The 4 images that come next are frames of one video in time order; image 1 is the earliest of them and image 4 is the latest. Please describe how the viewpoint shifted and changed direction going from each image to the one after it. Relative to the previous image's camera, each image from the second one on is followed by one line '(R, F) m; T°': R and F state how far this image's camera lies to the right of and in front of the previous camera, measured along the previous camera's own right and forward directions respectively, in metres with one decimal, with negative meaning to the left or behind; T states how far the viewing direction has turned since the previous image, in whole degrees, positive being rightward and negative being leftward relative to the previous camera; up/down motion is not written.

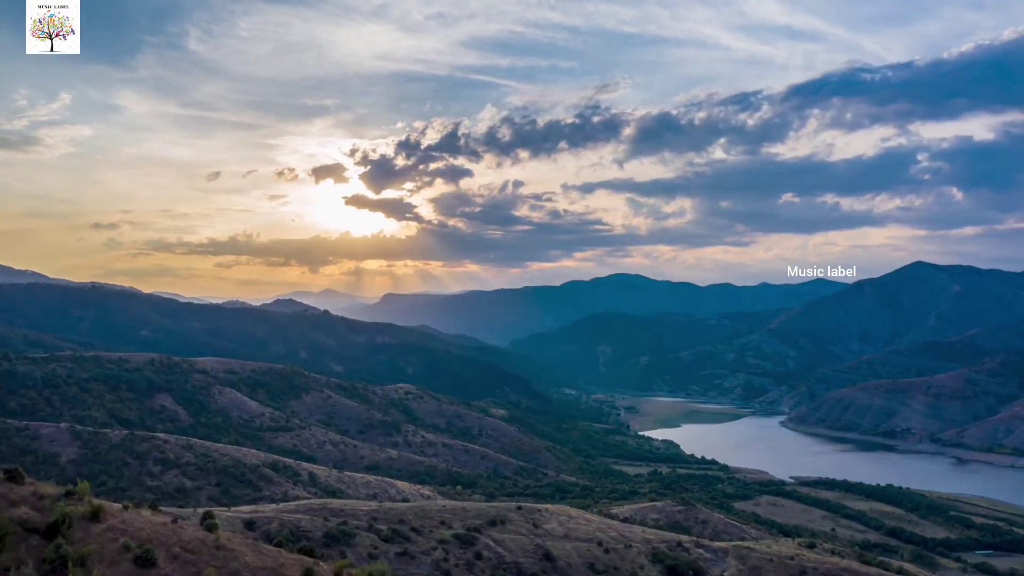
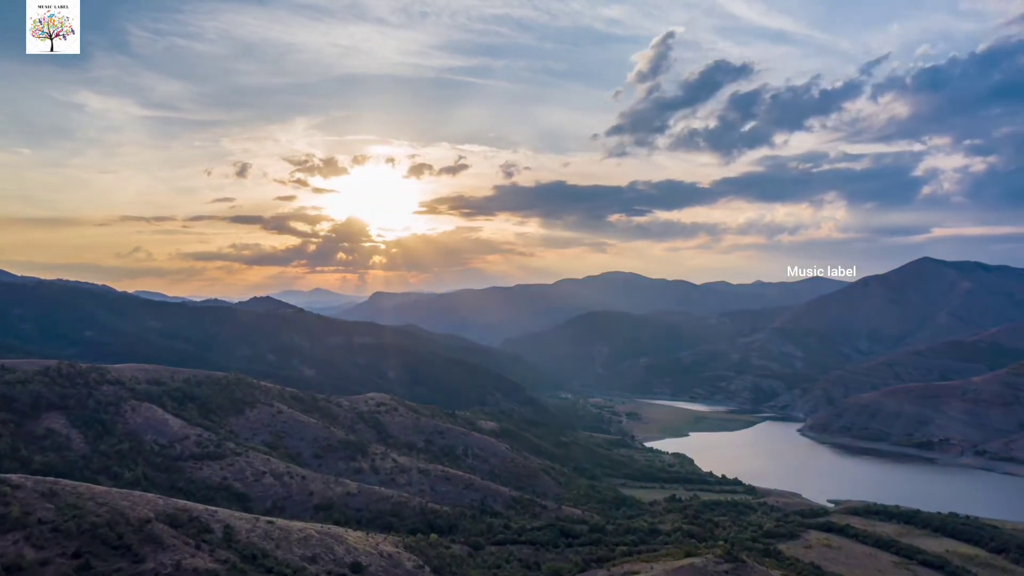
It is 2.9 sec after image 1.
(0.0, +11.8) m; +1°
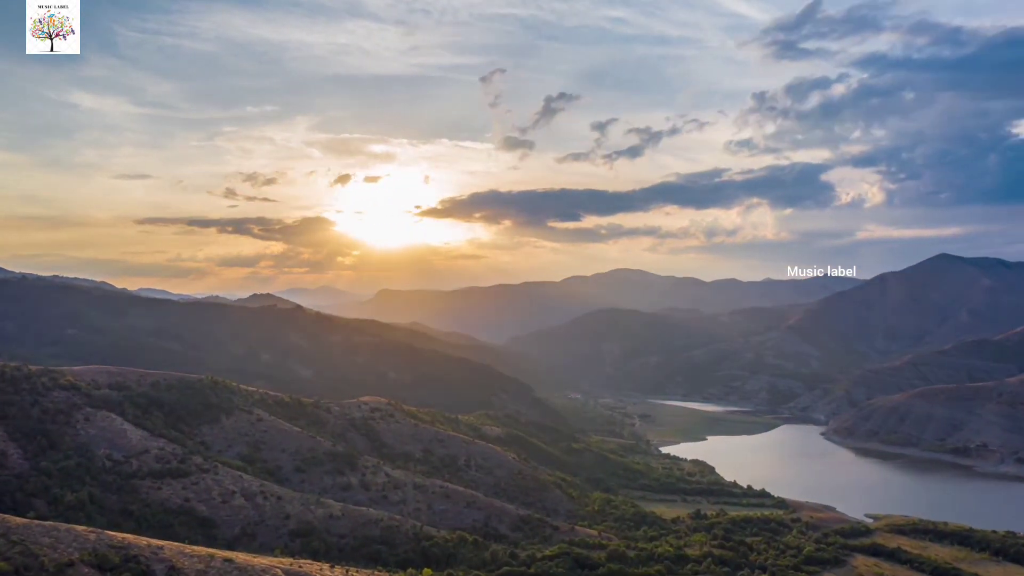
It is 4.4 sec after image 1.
(0.0, +5.9) m; 0°
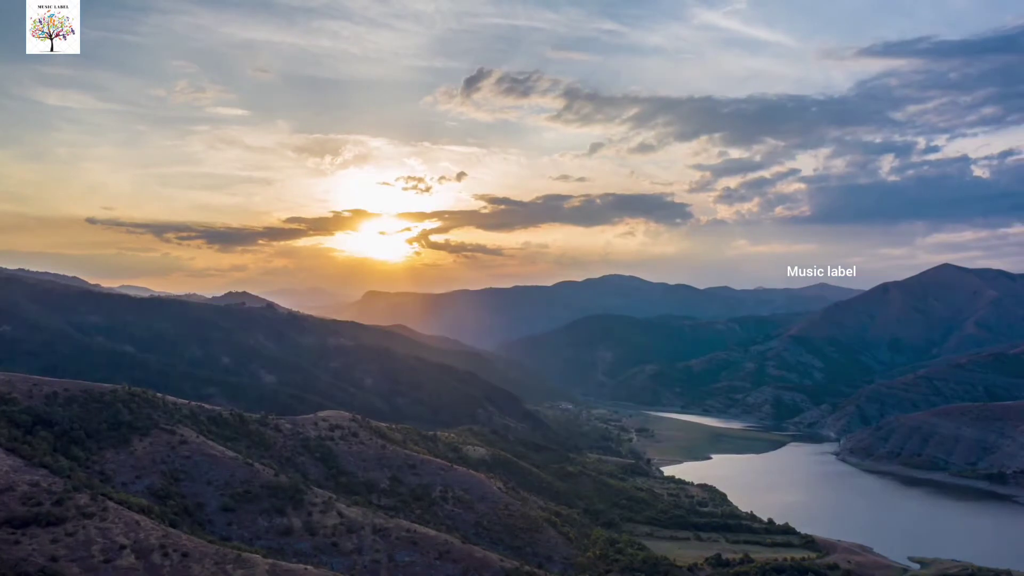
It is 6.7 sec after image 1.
(+0.1, +9.3) m; +1°
